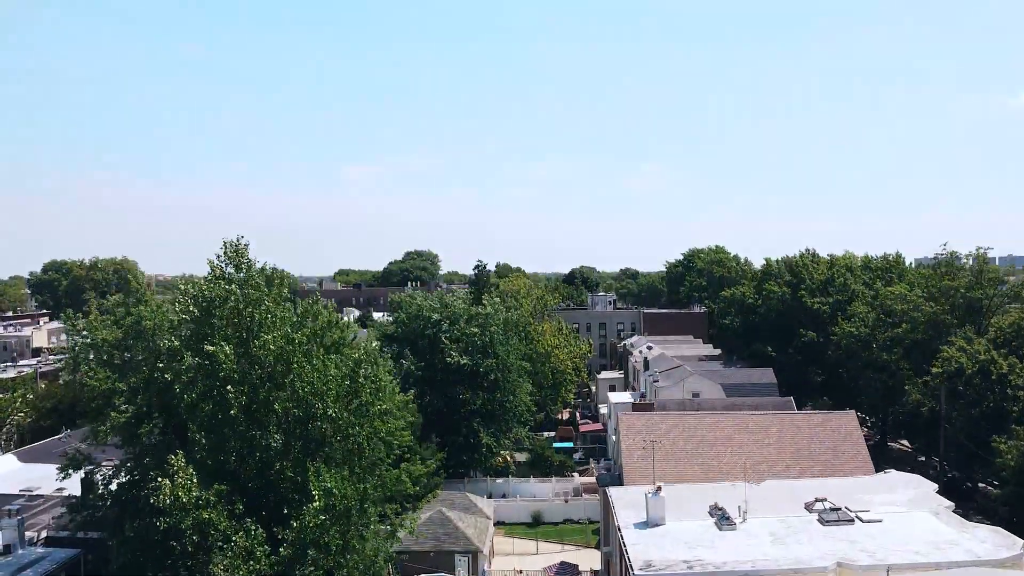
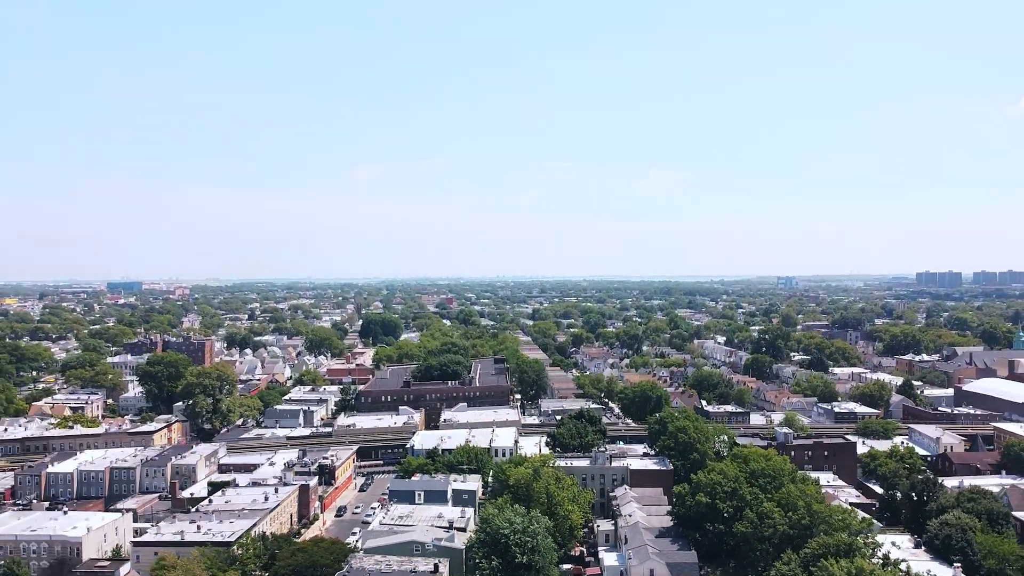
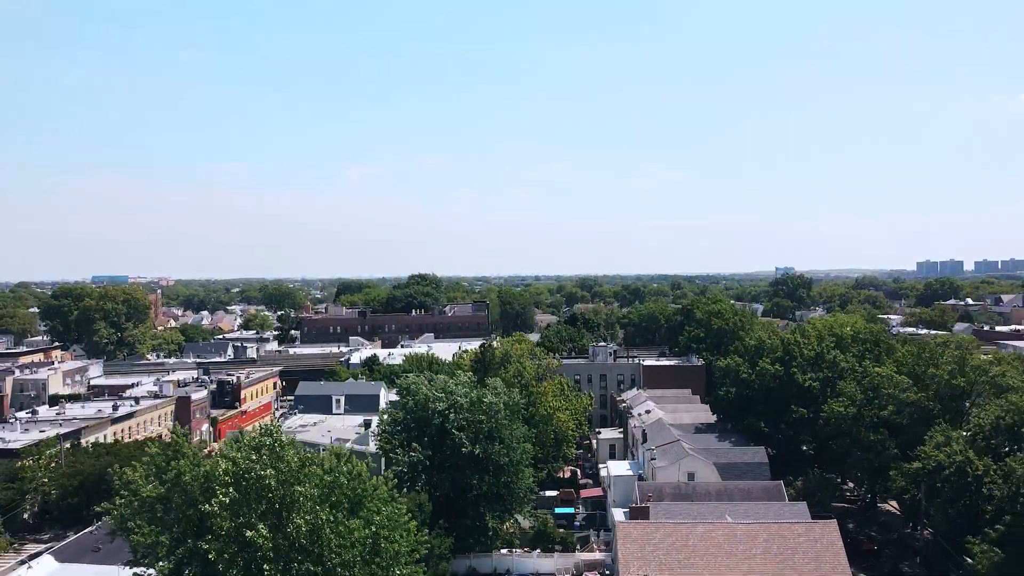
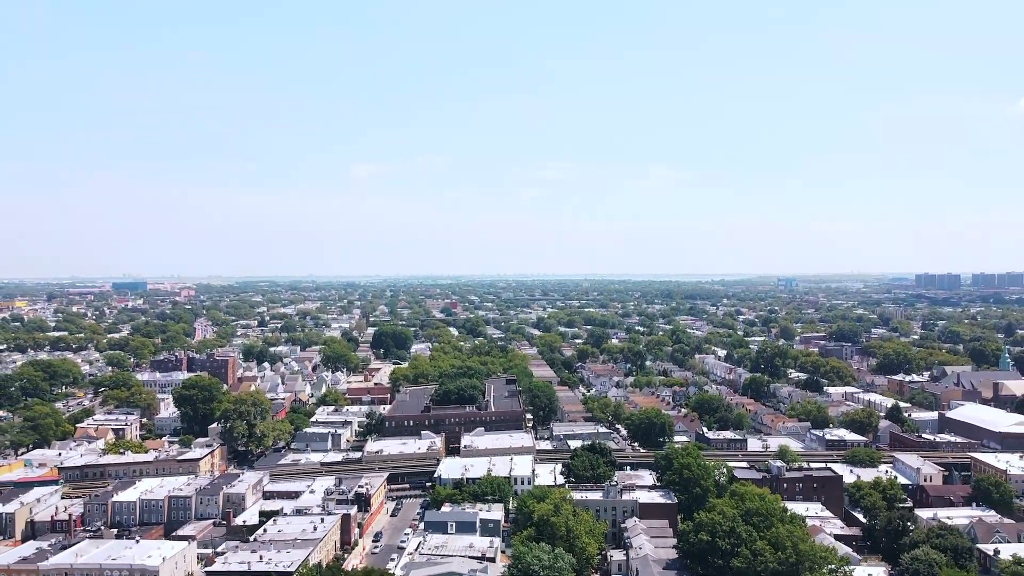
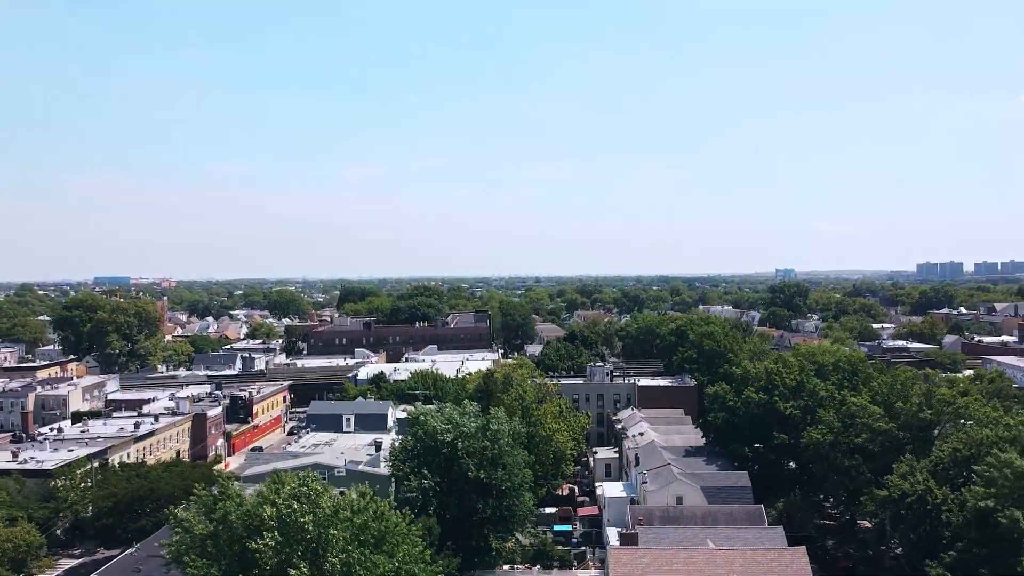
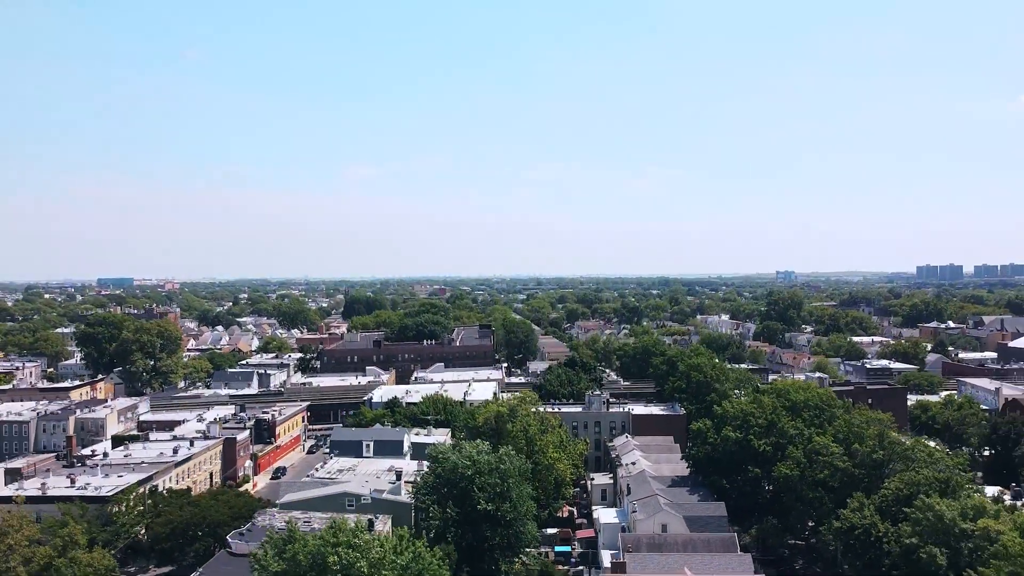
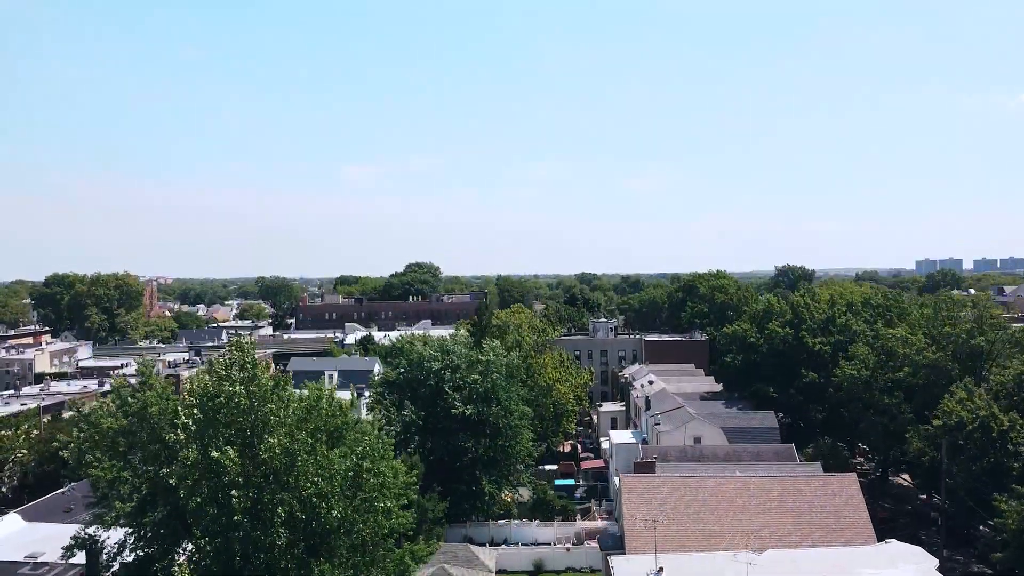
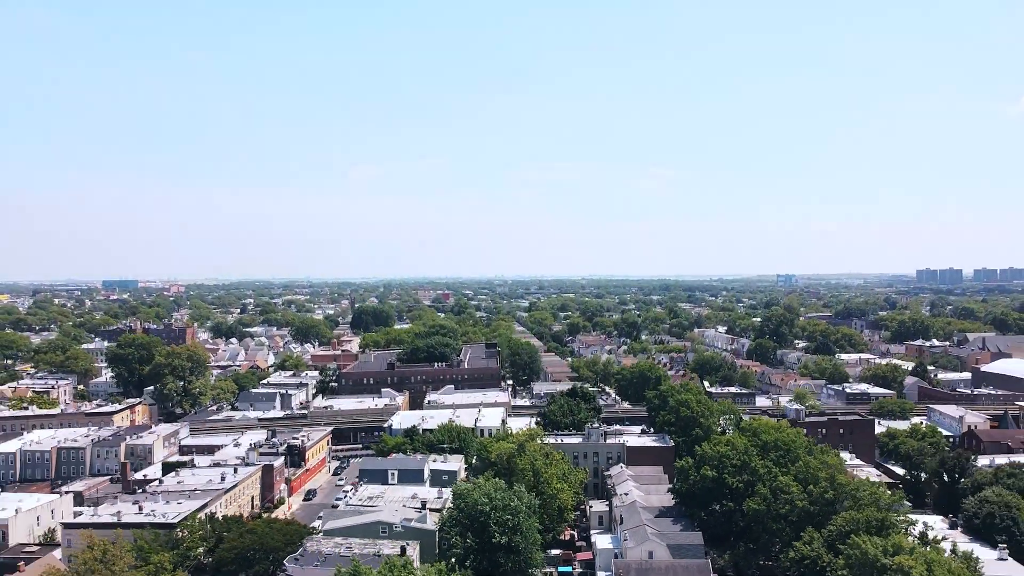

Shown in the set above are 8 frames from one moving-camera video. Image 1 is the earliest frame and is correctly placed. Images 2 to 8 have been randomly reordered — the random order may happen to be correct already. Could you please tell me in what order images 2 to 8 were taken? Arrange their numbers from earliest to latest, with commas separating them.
7, 3, 5, 6, 8, 2, 4
